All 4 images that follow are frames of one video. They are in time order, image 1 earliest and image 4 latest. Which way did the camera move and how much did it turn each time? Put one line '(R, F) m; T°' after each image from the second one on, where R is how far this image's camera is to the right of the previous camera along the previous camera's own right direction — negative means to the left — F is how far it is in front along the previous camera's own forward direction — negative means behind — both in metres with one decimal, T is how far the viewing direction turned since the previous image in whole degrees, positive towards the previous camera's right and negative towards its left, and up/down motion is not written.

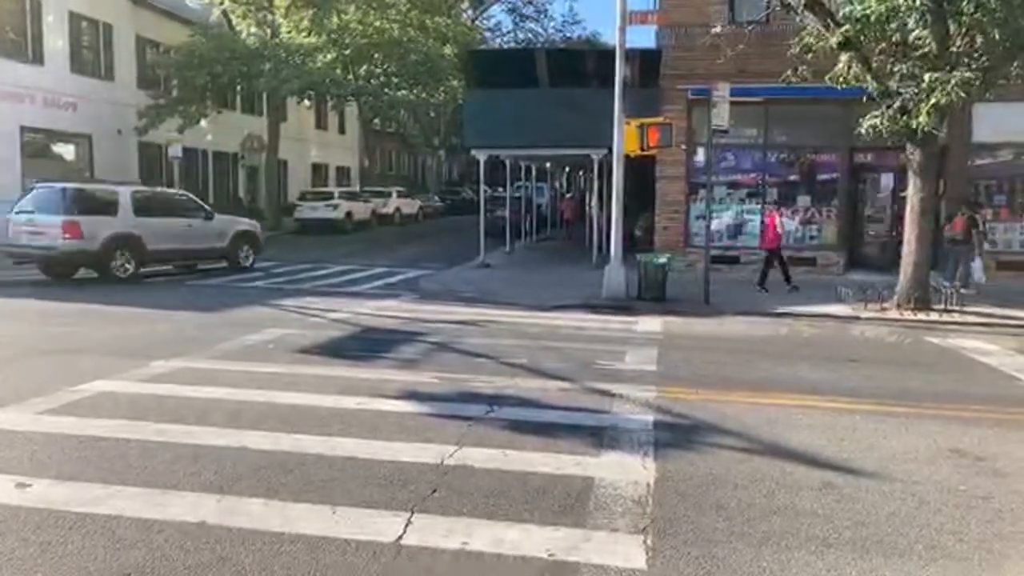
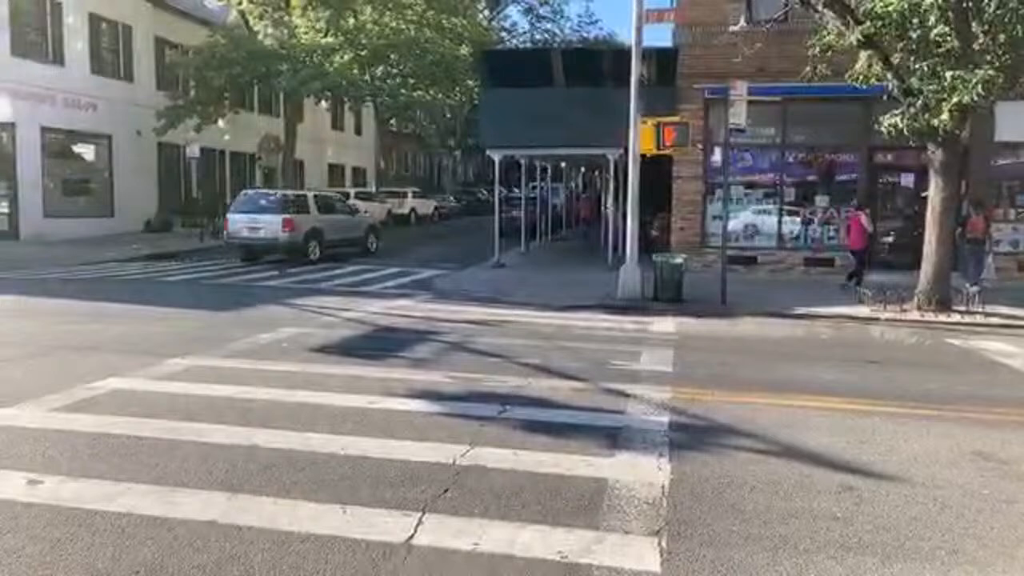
(0.0, +0.1) m; -1°
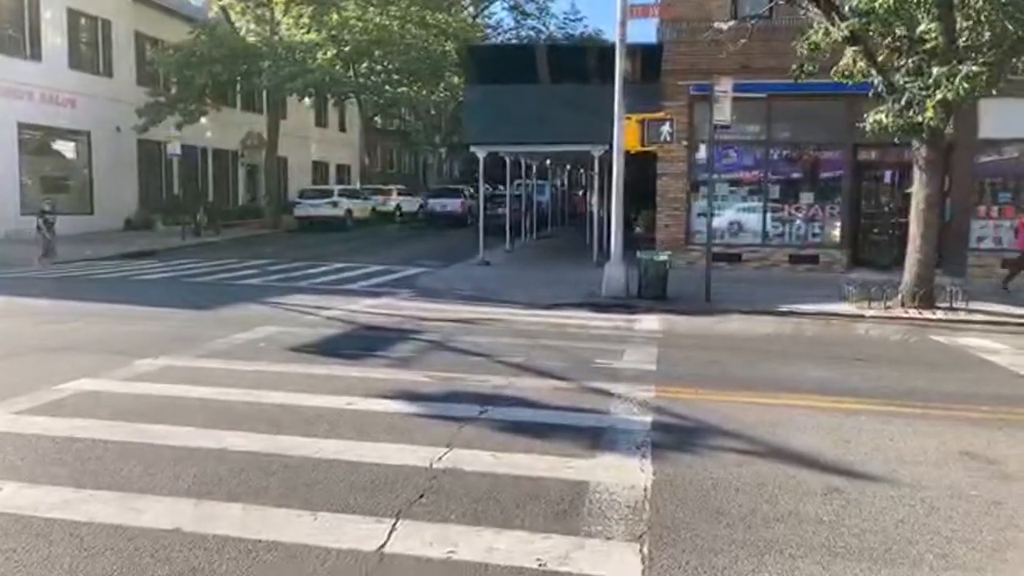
(+0.1, +0.2) m; +1°
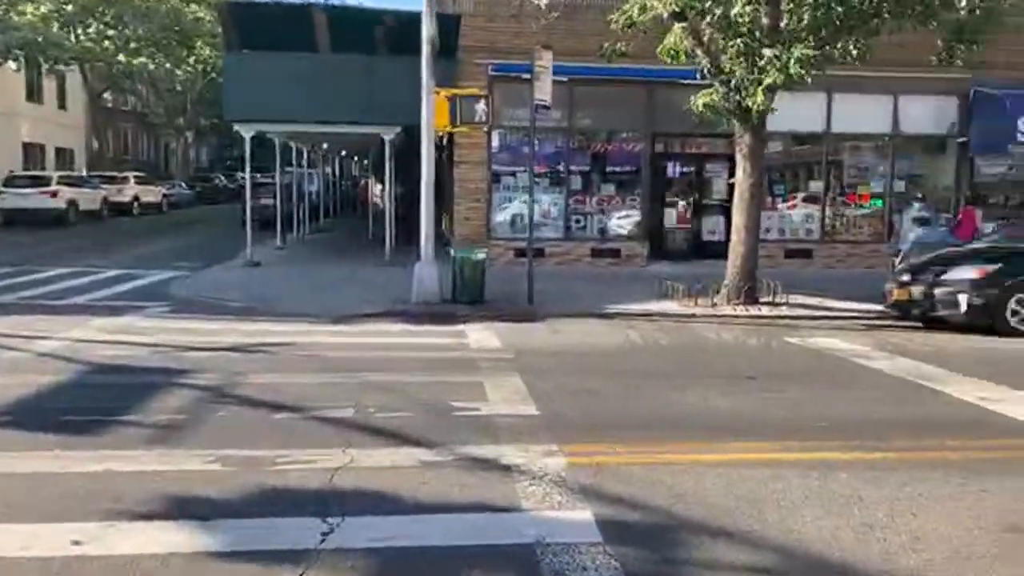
(-0.5, +2.5) m; +17°
